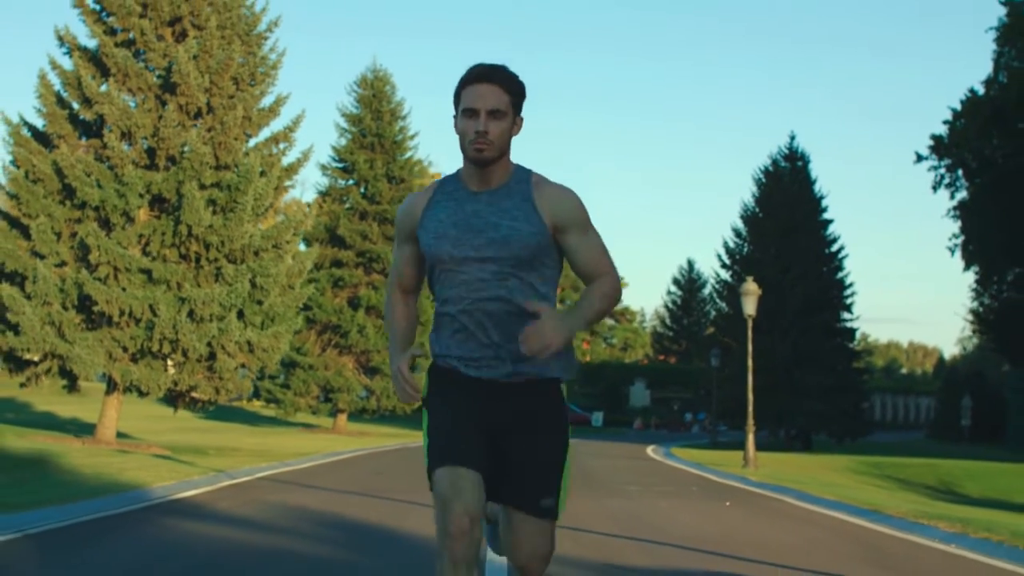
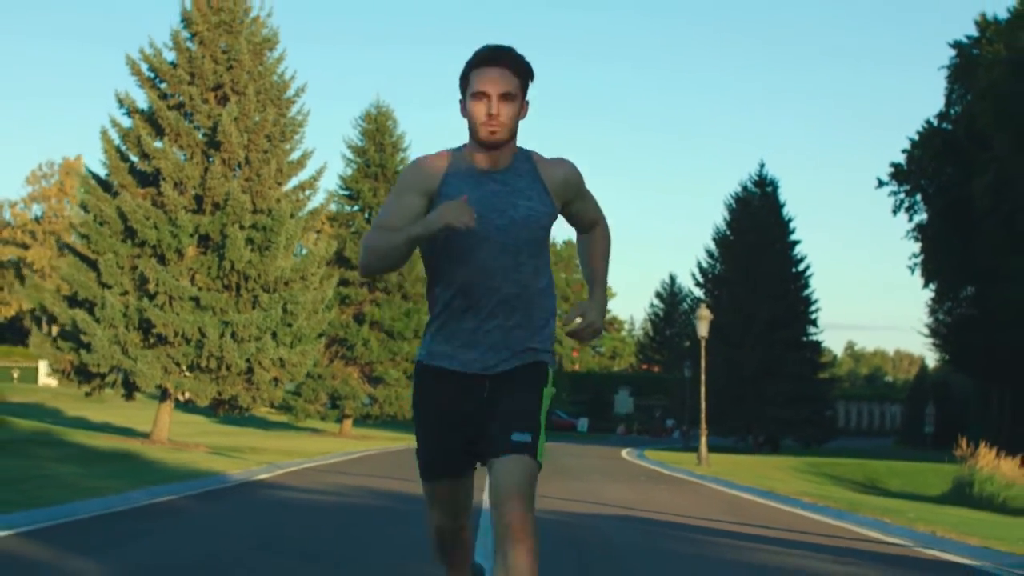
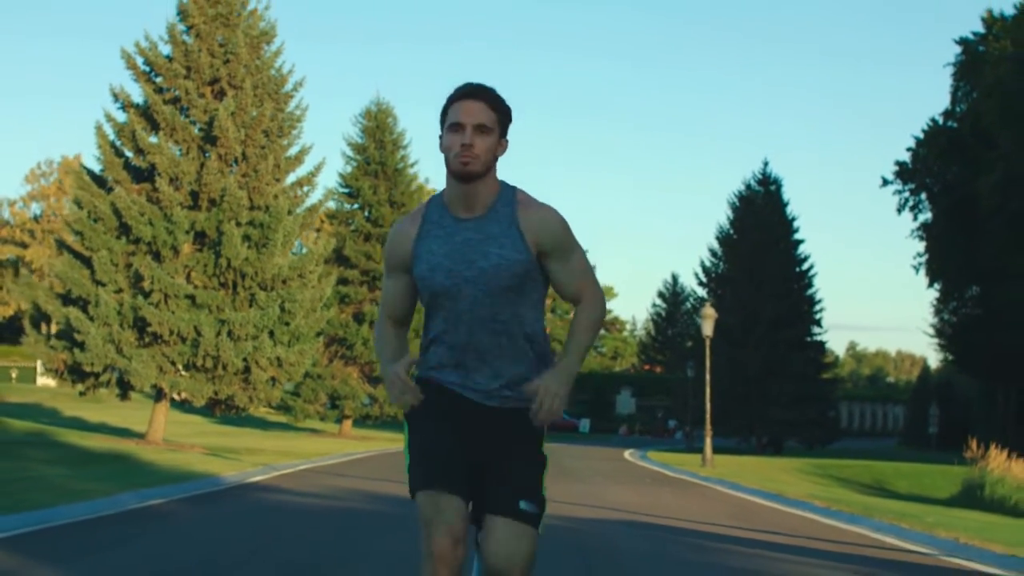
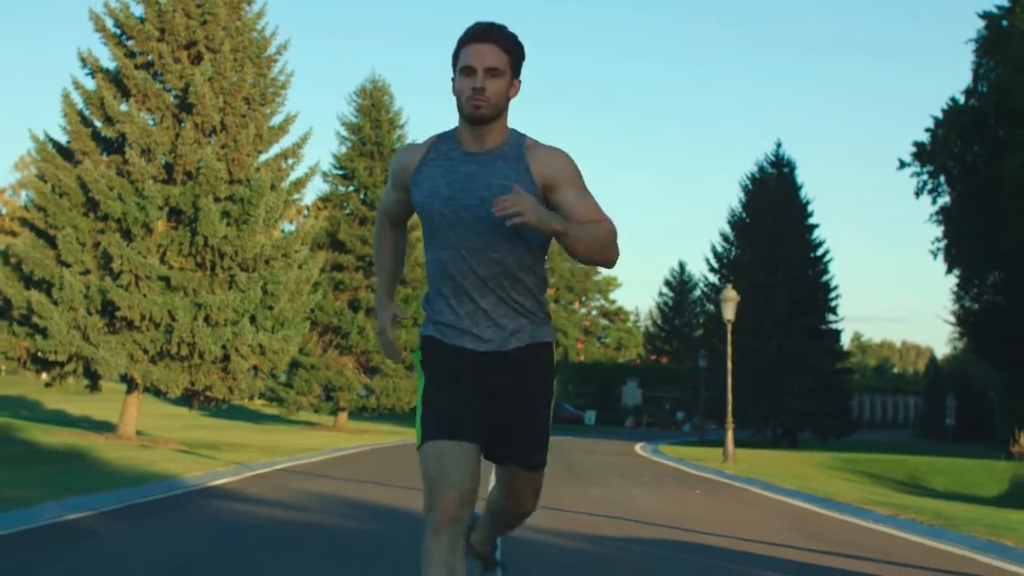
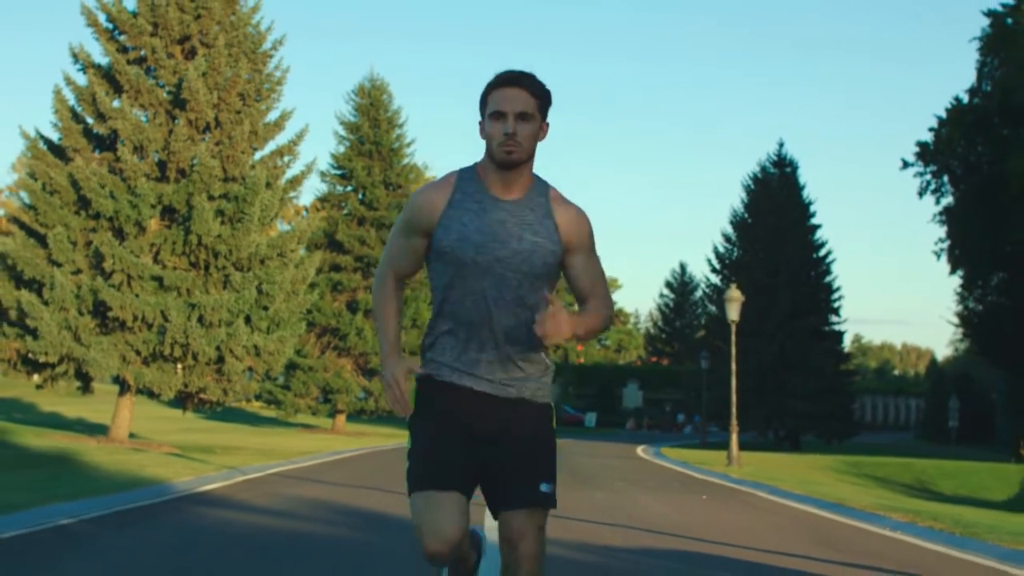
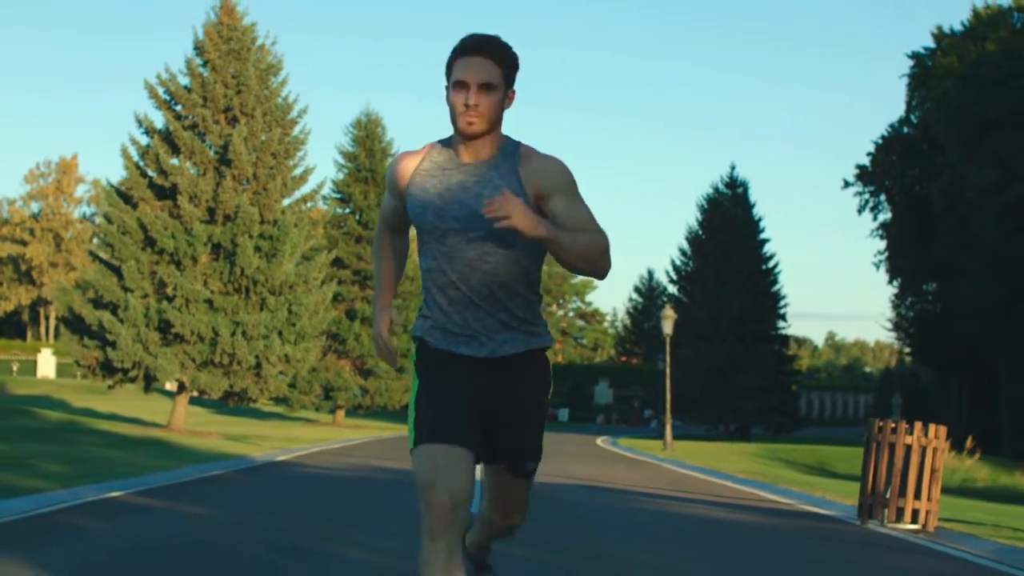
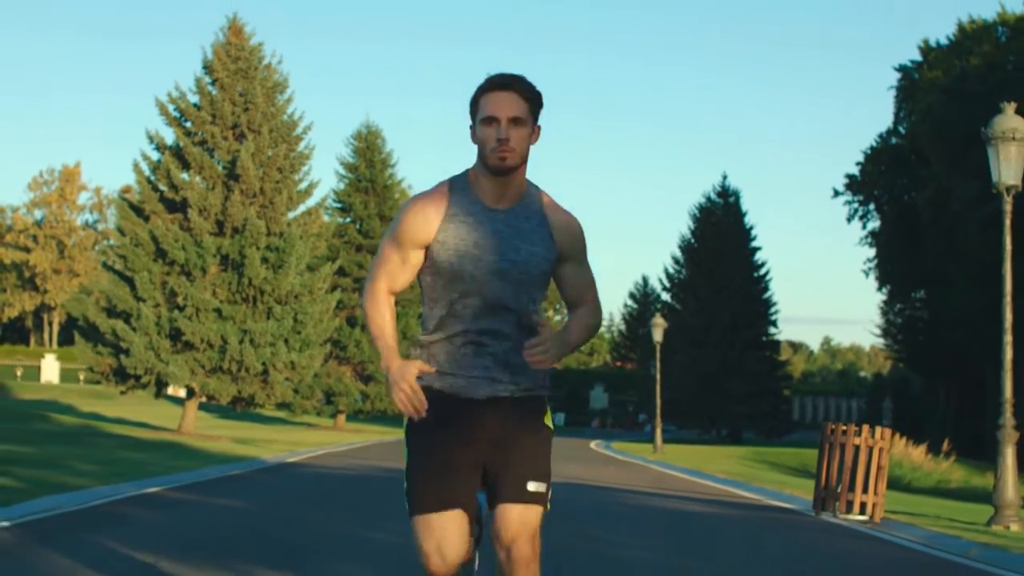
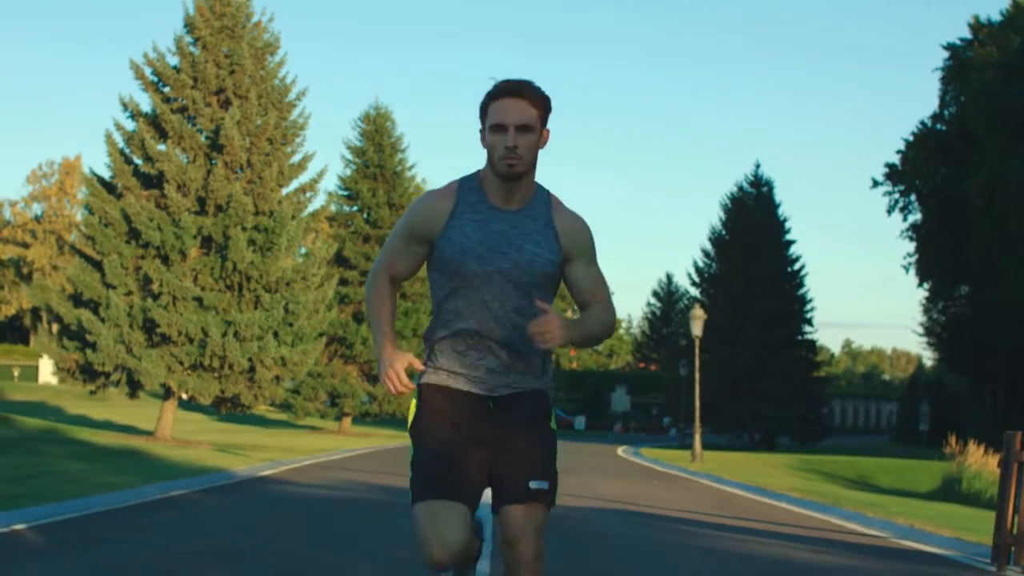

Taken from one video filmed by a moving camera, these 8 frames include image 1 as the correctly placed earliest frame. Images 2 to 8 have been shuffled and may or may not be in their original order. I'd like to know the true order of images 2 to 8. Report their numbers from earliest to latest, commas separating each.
5, 4, 3, 2, 8, 6, 7
